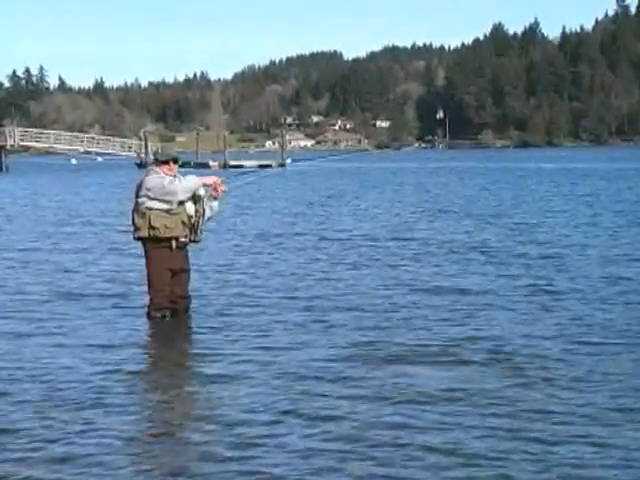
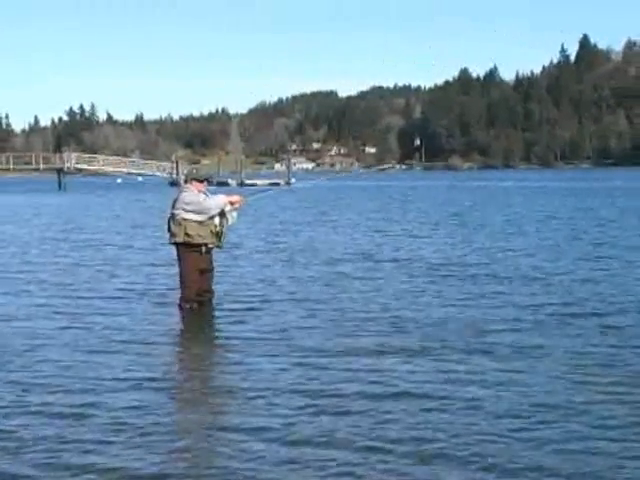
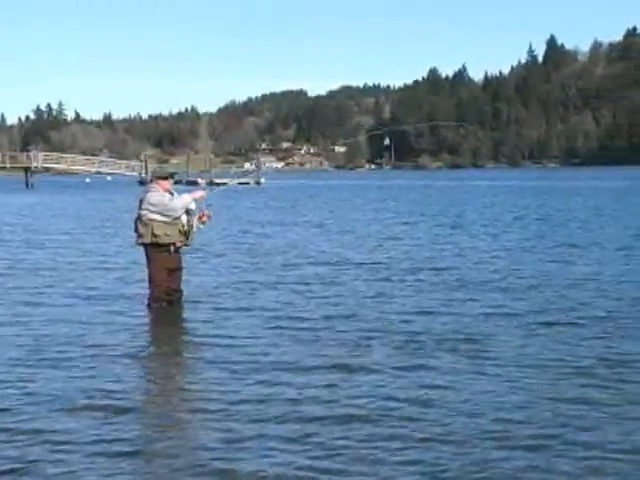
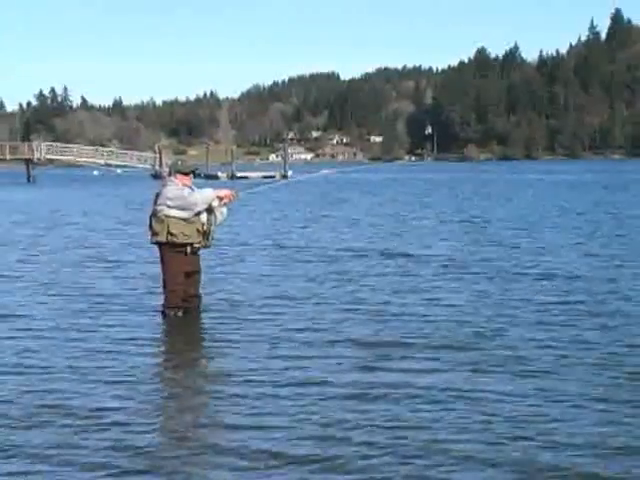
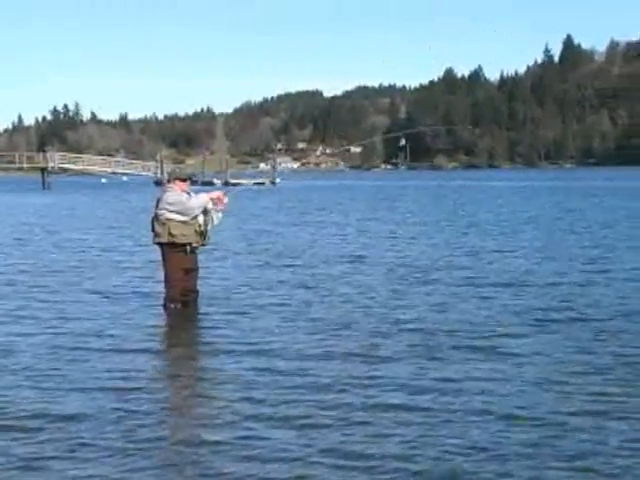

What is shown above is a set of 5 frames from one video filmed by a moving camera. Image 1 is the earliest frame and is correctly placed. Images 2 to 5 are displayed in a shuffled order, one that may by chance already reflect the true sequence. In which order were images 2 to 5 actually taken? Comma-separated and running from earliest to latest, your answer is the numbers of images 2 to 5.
4, 2, 5, 3
